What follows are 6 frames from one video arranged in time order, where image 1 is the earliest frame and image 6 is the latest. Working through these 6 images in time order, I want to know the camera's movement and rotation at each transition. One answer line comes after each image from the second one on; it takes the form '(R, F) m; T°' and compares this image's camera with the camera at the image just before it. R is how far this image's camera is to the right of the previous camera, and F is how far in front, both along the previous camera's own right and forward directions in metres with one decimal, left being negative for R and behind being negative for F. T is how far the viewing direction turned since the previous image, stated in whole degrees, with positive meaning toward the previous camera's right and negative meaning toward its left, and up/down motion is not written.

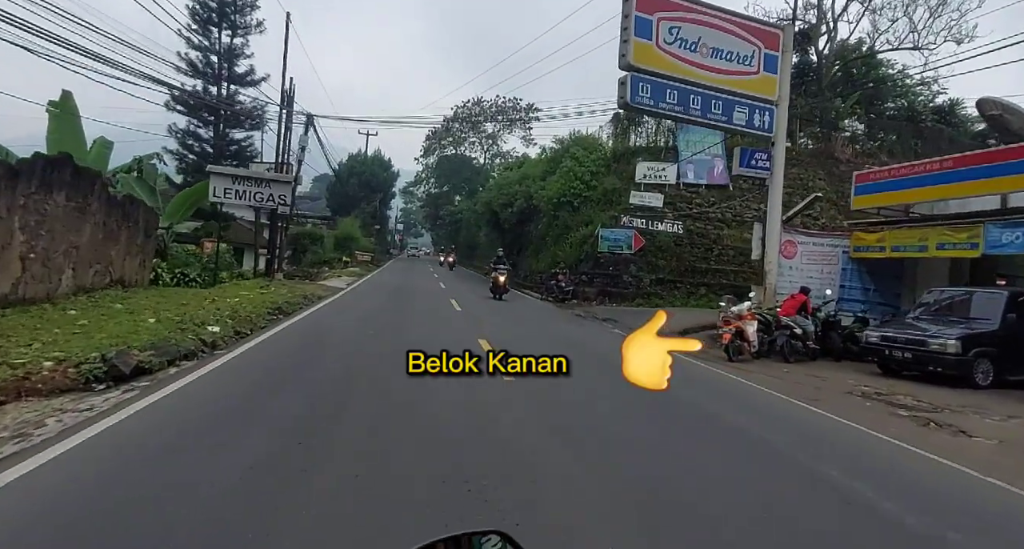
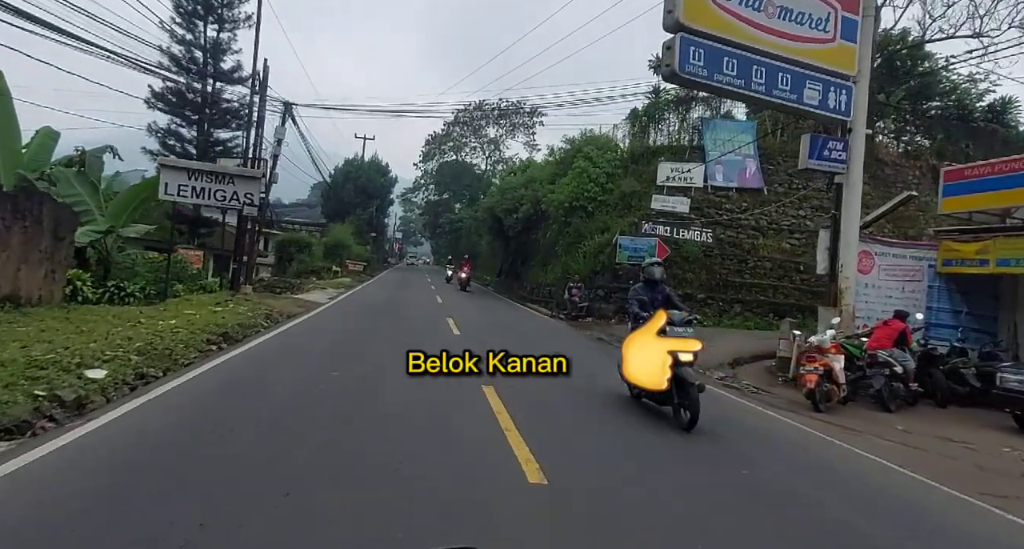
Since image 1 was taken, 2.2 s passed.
(-0.2, +2.9) m; 0°
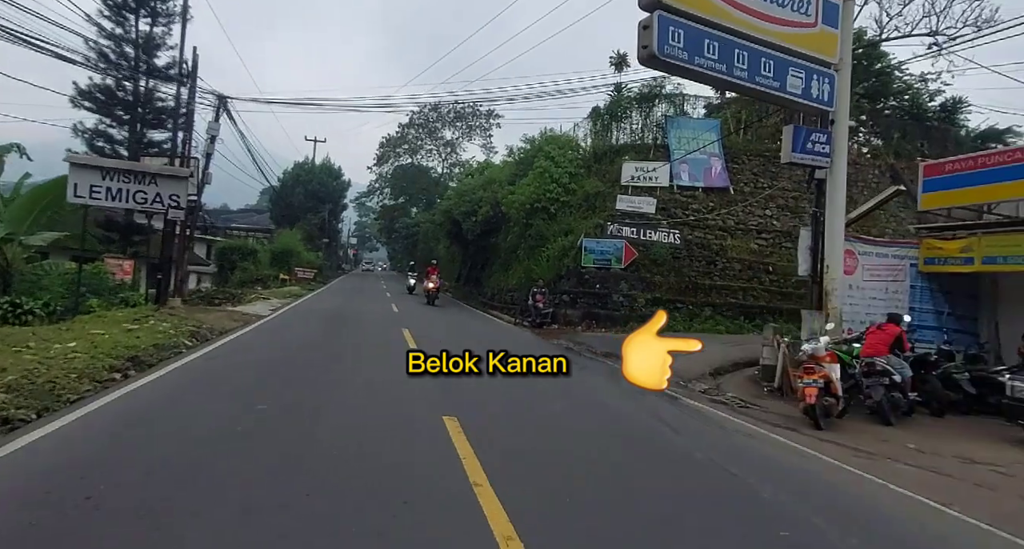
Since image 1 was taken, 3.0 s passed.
(-0.1, +1.2) m; +4°
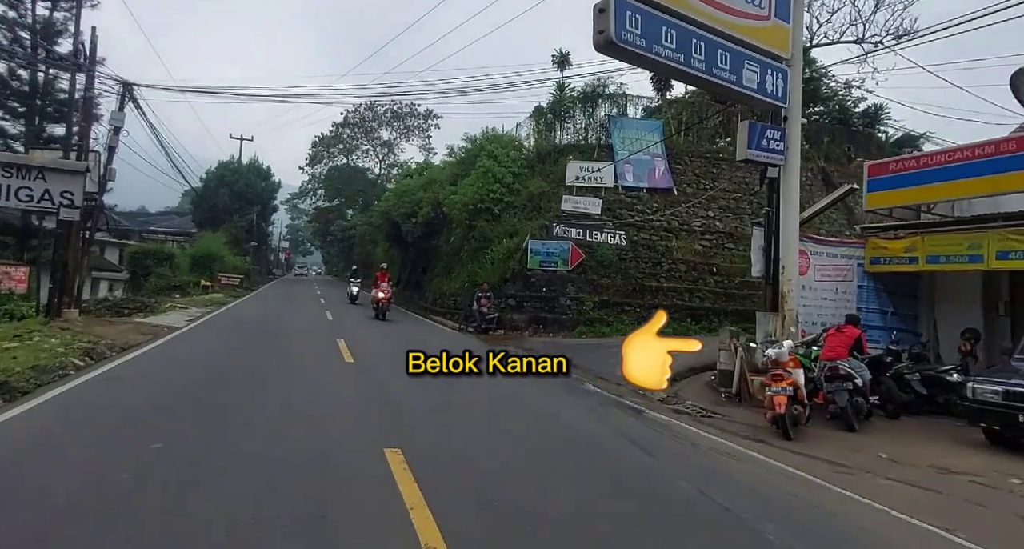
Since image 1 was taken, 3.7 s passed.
(-0.1, +0.9) m; +6°
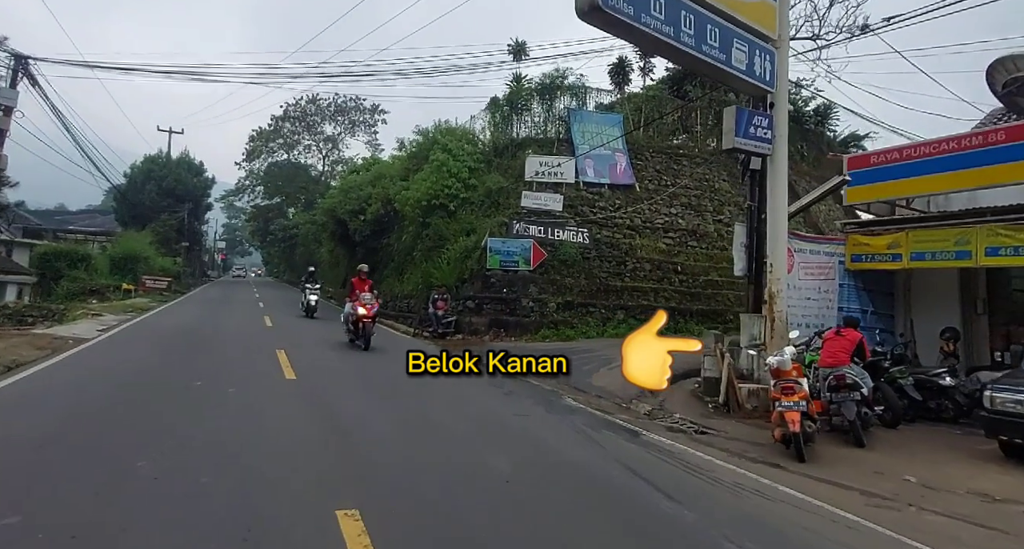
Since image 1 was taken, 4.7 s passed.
(-0.3, +1.2) m; +5°
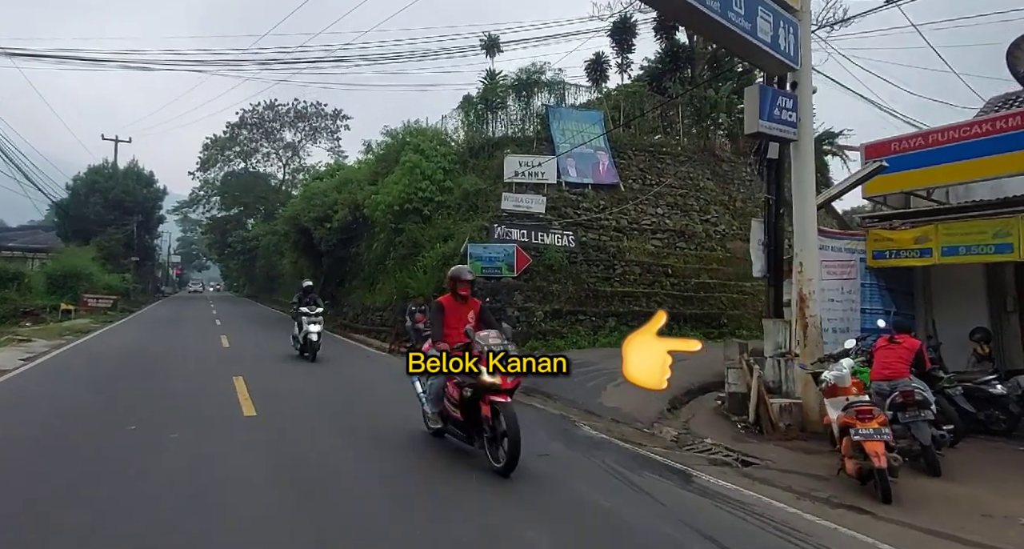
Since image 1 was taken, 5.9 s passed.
(-0.5, +1.4) m; +3°
